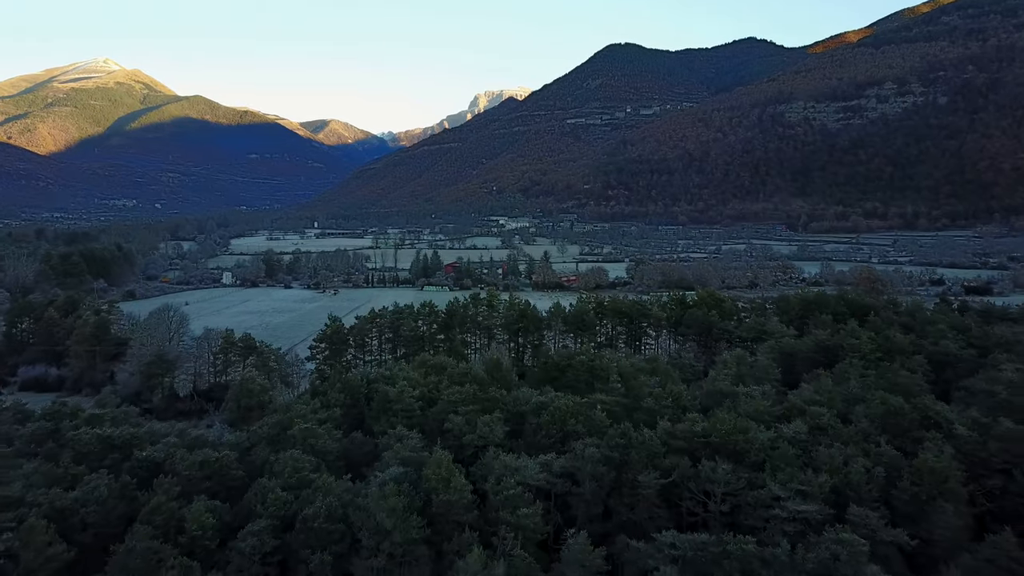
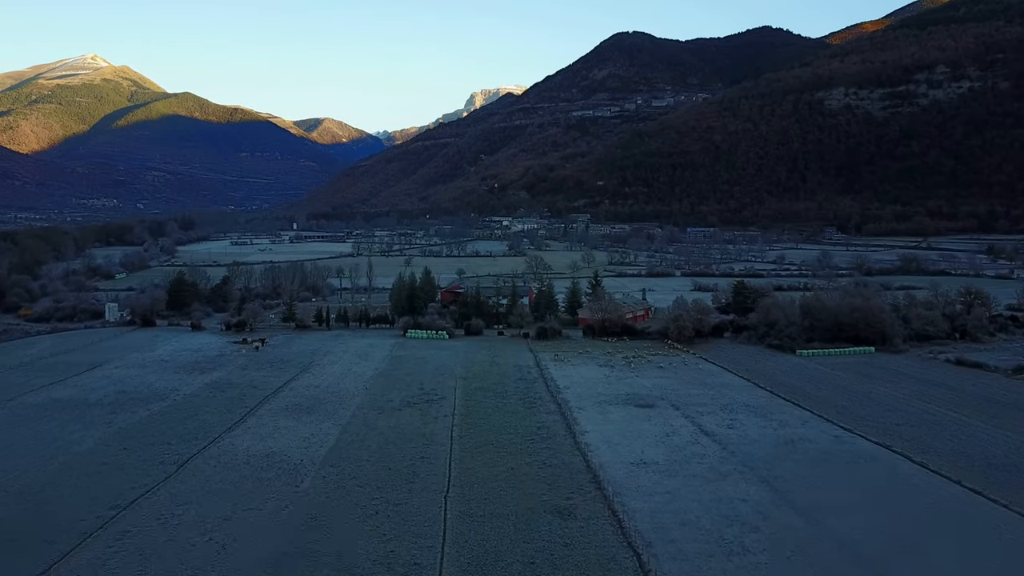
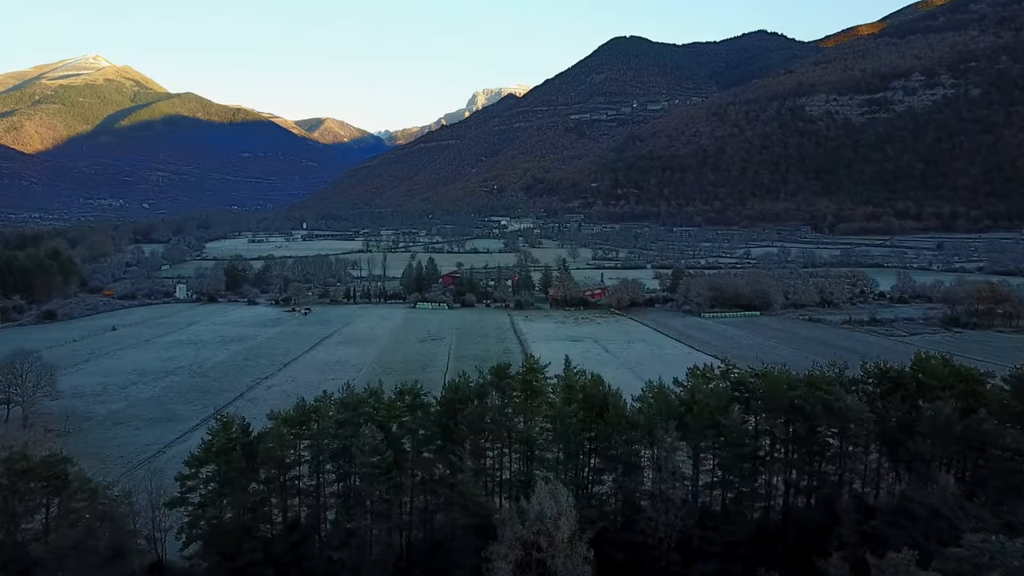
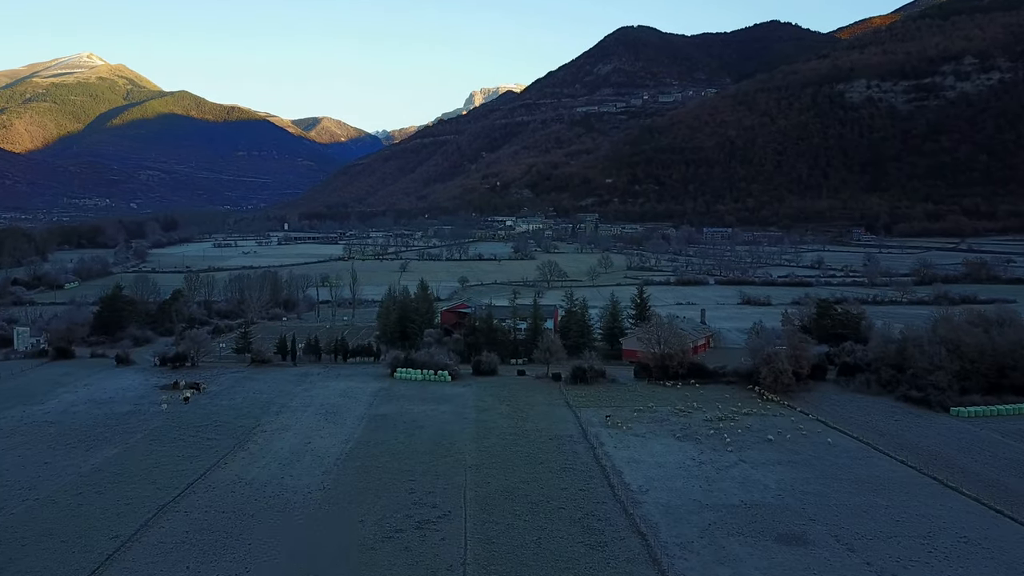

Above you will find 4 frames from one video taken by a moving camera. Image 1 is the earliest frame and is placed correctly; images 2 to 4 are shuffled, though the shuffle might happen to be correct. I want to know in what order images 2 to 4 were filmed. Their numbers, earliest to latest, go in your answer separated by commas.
3, 2, 4
